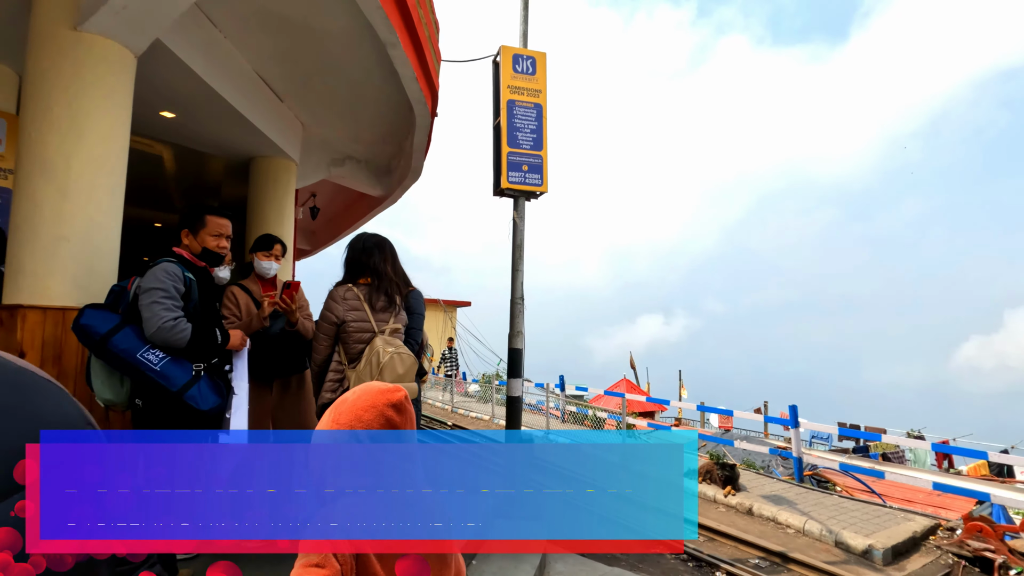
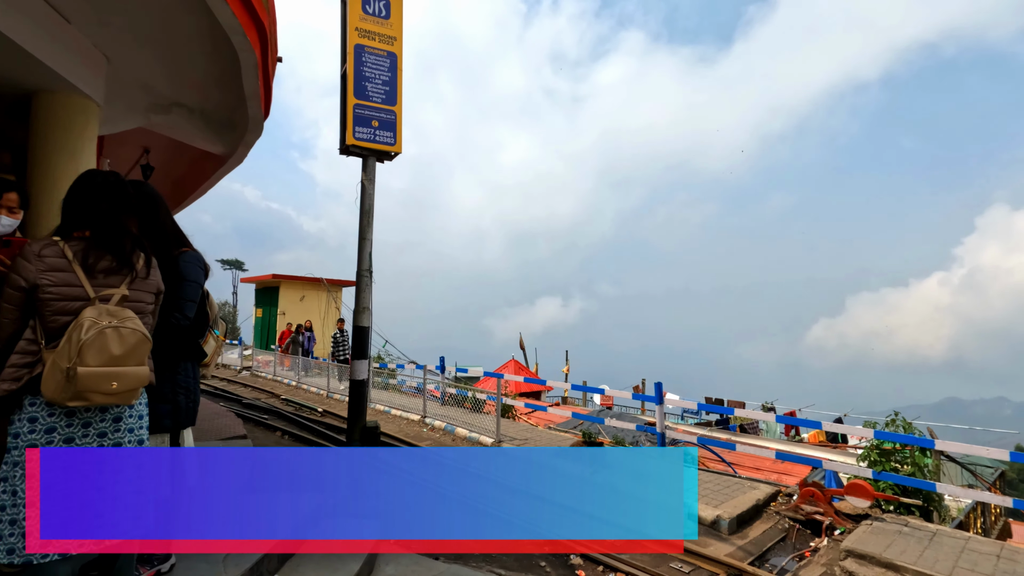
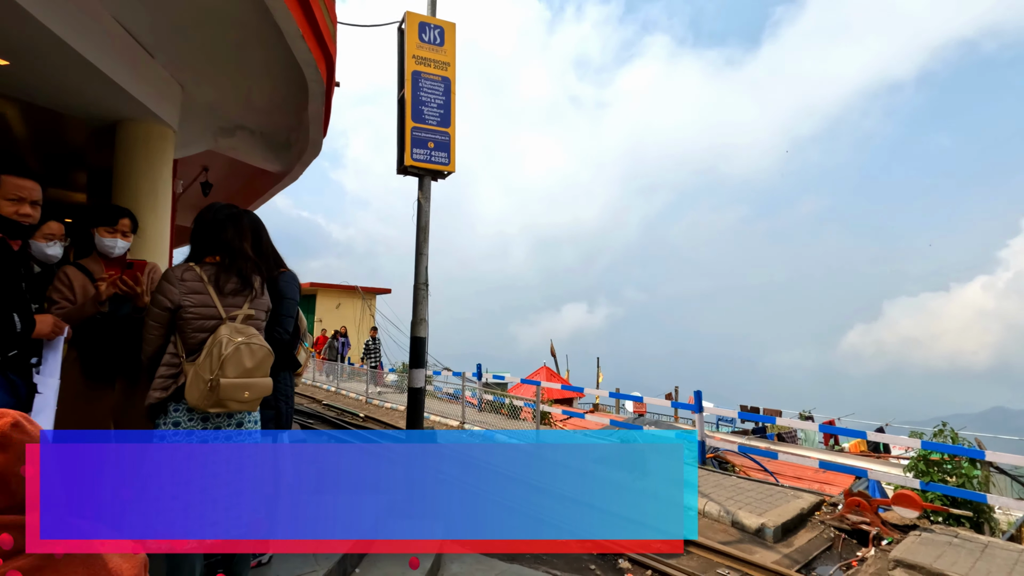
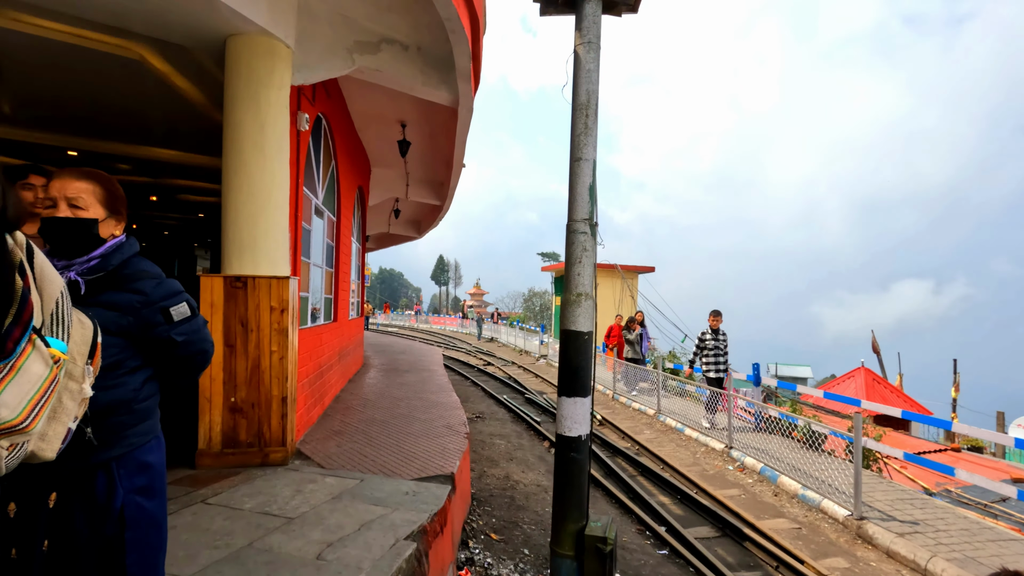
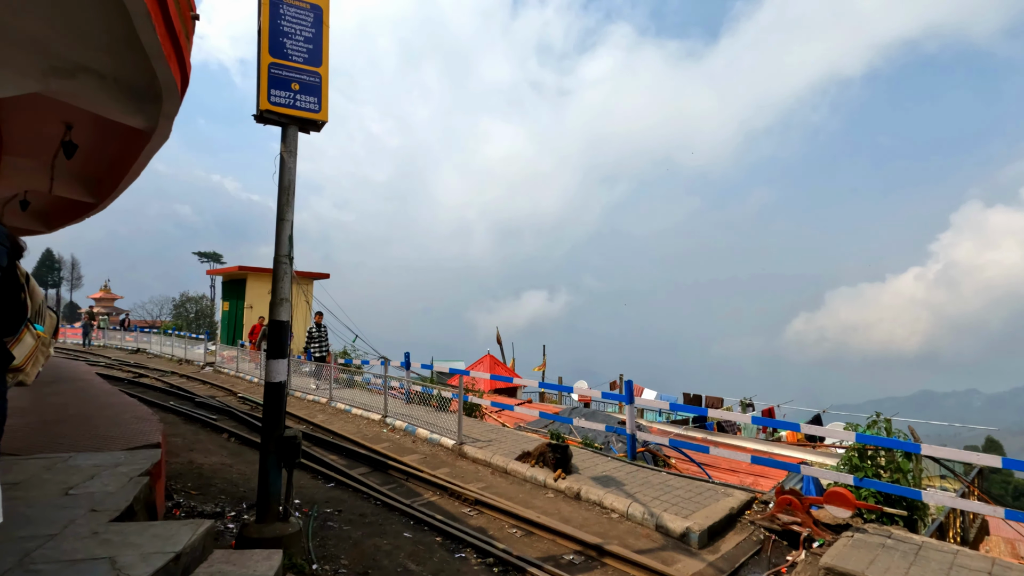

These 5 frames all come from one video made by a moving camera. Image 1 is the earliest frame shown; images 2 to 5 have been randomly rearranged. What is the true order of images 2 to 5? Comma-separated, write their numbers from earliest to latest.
3, 2, 5, 4
